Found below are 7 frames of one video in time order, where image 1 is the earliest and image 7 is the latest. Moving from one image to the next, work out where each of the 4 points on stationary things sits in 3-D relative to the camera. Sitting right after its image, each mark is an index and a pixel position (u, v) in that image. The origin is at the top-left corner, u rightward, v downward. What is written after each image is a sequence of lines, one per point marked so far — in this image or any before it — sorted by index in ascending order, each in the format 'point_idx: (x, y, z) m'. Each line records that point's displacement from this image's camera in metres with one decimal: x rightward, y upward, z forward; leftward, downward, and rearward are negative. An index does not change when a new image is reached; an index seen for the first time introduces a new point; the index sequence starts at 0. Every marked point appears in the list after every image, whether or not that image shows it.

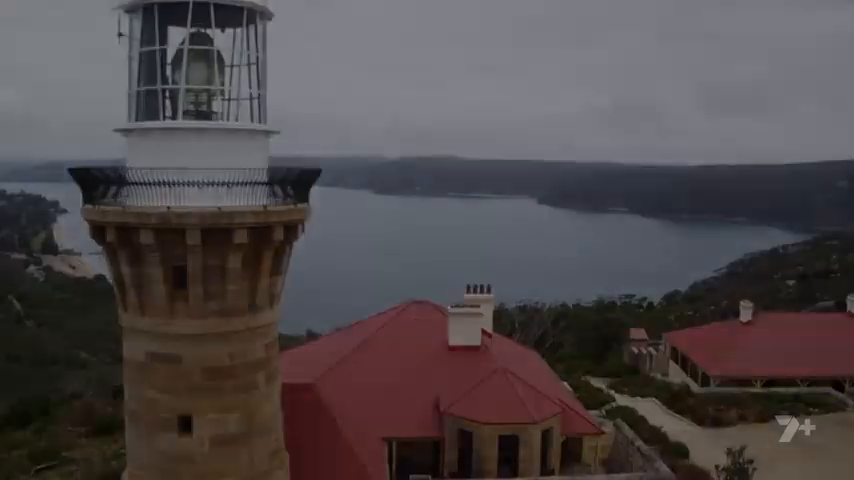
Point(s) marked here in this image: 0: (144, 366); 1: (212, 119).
0: (-2.5, -1.1, +6.5) m
1: (-2.0, +1.1, +6.7) m
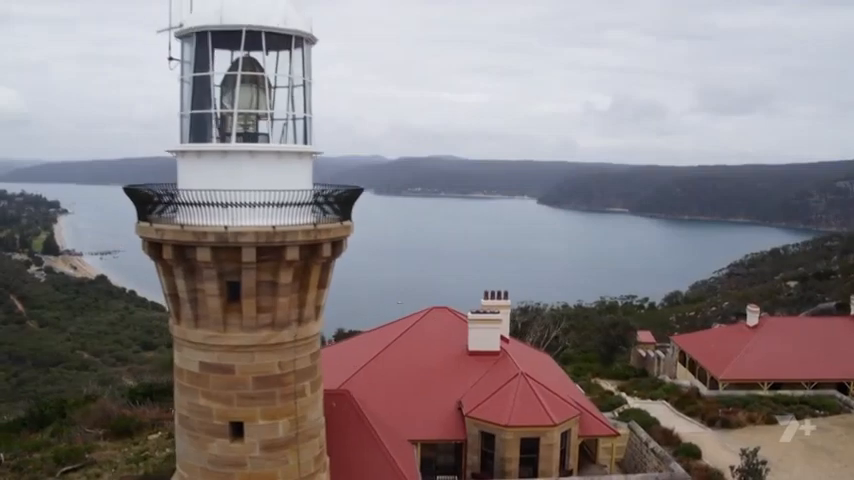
0: (-2.1, -1.3, +6.9) m
1: (-1.6, +1.0, +7.0) m
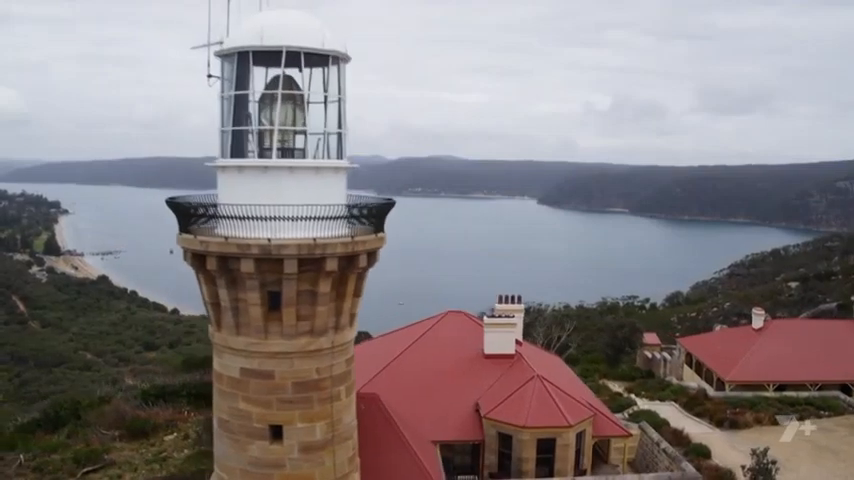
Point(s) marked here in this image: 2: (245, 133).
0: (-1.8, -1.4, +7.2) m
1: (-1.3, +0.9, +7.3) m
2: (-1.8, +1.1, +7.3) m
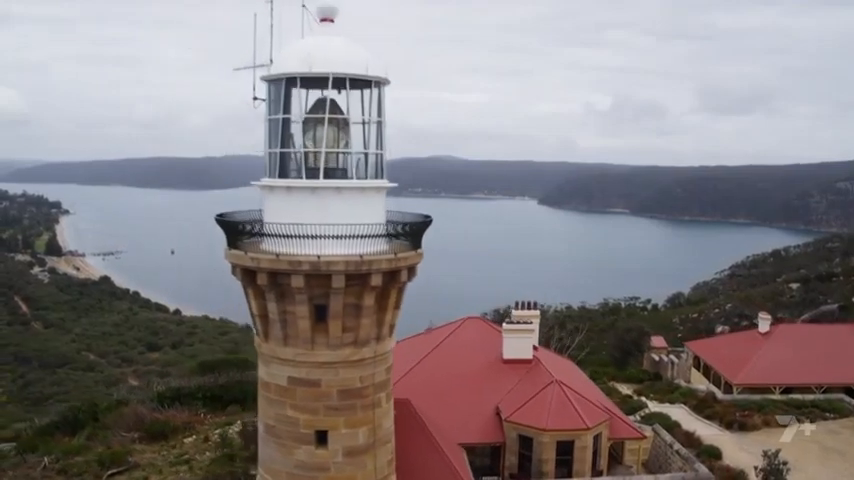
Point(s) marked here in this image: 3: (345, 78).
0: (-1.5, -1.5, +7.6) m
1: (-0.9, +0.7, +7.8) m
2: (-1.5, +0.9, +7.8) m
3: (-0.9, +1.7, +7.8) m
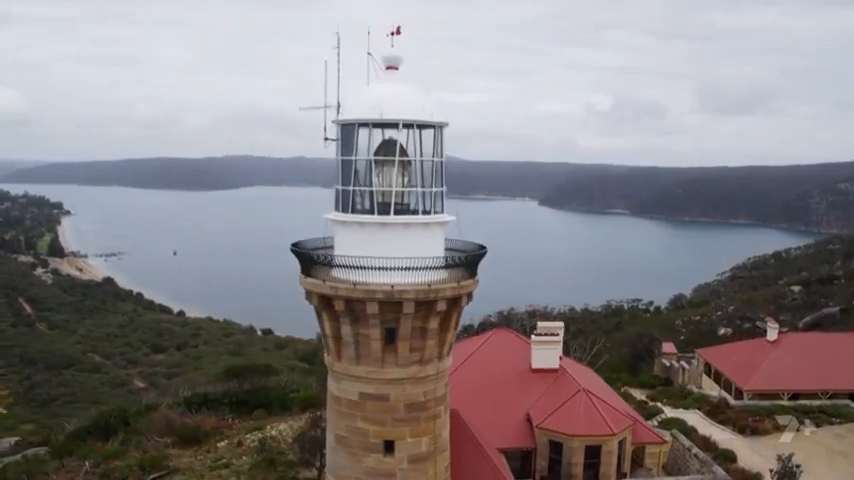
0: (-0.8, -1.9, +8.5) m
1: (-0.3, +0.4, +8.6) m
2: (-0.8, +0.6, +8.6) m
3: (-0.2, +1.4, +8.7) m
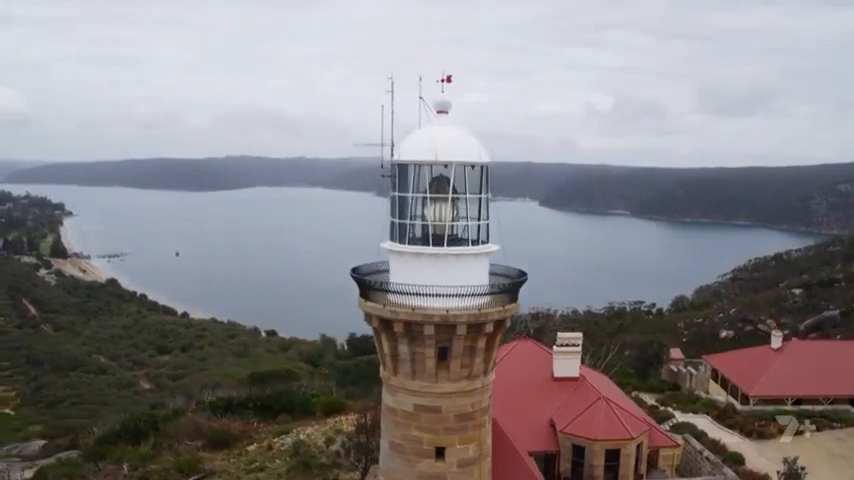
0: (-0.2, -2.2, +9.5) m
1: (+0.3, 0.0, +9.7) m
2: (-0.2, +0.2, +9.7) m
3: (+0.4, +1.0, +9.7) m
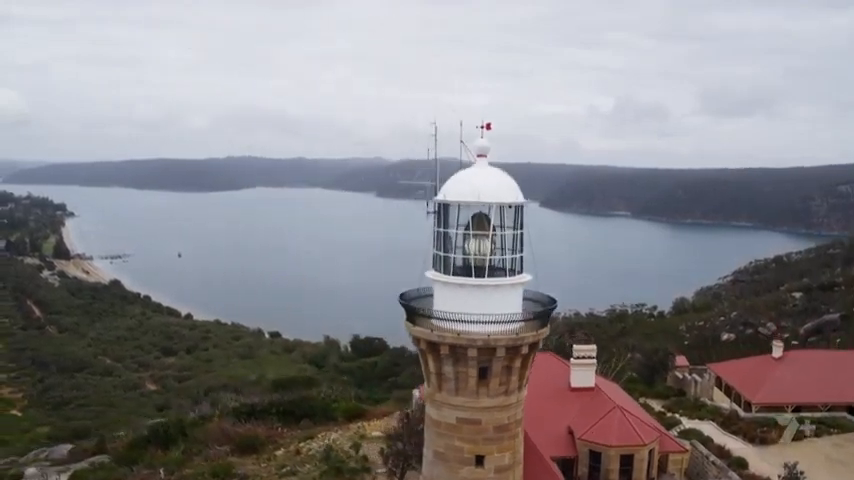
0: (+0.4, -2.7, +10.7) m
1: (+0.9, -0.4, +10.8) m
2: (+0.4, -0.2, +10.8) m
3: (+1.0, +0.6, +10.9) m
